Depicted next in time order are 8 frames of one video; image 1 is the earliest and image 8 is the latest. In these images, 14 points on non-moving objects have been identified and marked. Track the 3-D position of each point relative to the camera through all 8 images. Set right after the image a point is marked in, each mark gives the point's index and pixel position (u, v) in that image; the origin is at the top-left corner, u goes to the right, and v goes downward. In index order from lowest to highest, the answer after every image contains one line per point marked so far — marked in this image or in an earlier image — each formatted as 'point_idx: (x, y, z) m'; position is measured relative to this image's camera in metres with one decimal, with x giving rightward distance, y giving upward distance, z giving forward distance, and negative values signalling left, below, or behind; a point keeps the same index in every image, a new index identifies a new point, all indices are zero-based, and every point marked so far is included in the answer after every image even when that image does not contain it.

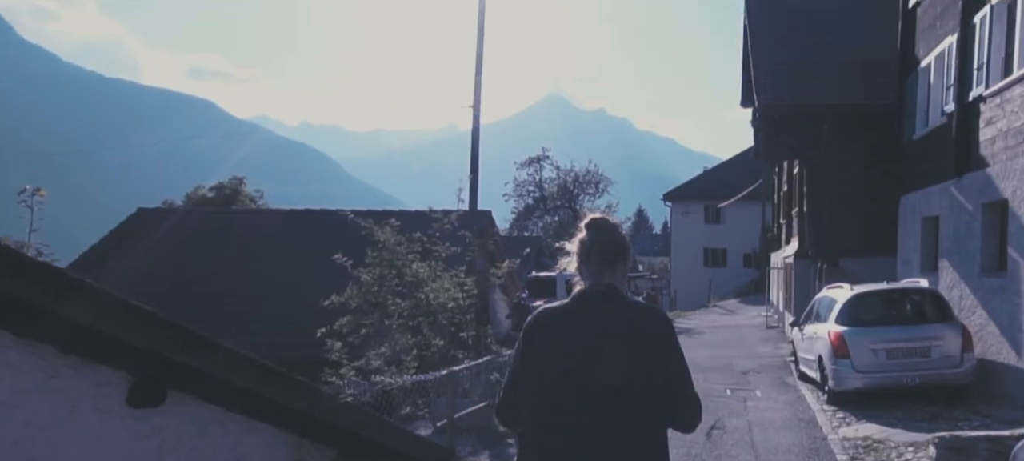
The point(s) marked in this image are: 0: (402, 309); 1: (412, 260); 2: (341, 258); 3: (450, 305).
0: (-1.2, -0.9, +10.4) m
1: (-1.1, -0.3, +10.8) m
2: (-2.2, -0.3, +11.8) m
3: (-0.6, -0.9, +10.5) m
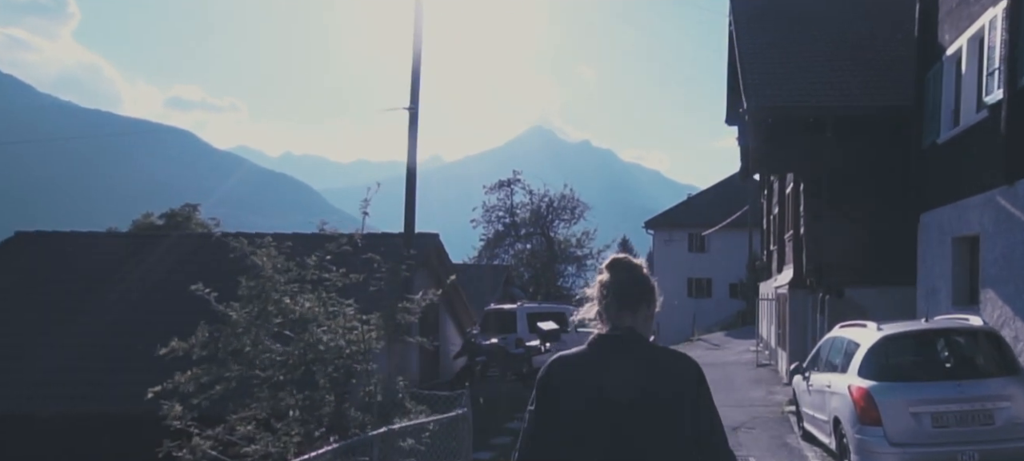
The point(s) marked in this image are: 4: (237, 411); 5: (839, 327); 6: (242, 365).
0: (-2.0, -1.0, +7.6) m
1: (-1.9, -0.5, +8.0) m
2: (-3.0, -0.6, +8.9) m
3: (-1.4, -1.0, +7.7) m
4: (-2.4, -1.6, +7.8) m
5: (+3.5, -1.0, +9.5) m
6: (-2.3, -1.1, +7.7) m
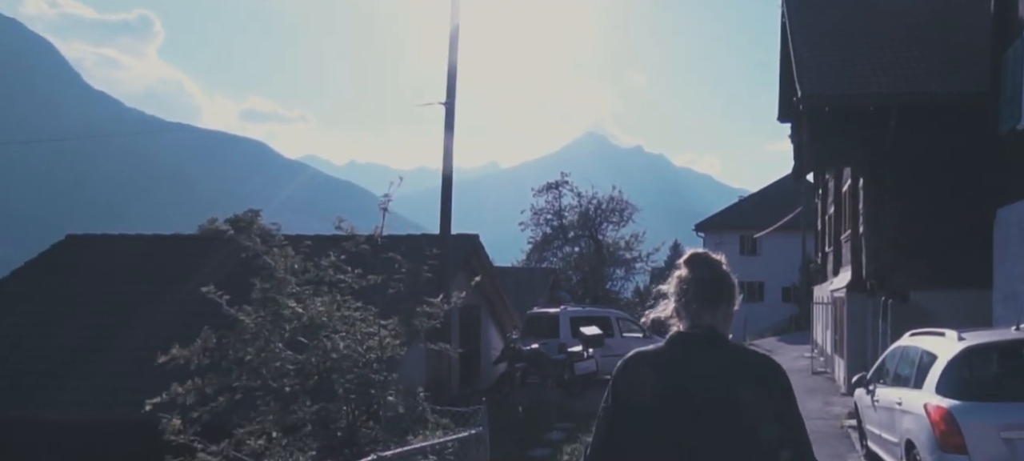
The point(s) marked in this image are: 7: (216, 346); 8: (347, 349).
0: (-1.8, -1.0, +6.9) m
1: (-1.6, -0.5, +7.3) m
2: (-2.7, -0.6, +8.3) m
3: (-1.2, -1.0, +7.0) m
4: (-2.1, -1.6, +7.2) m
5: (+3.8, -1.0, +8.5) m
6: (-2.1, -1.1, +7.0) m
7: (-2.4, -0.9, +7.3) m
8: (-1.3, -0.9, +6.9) m
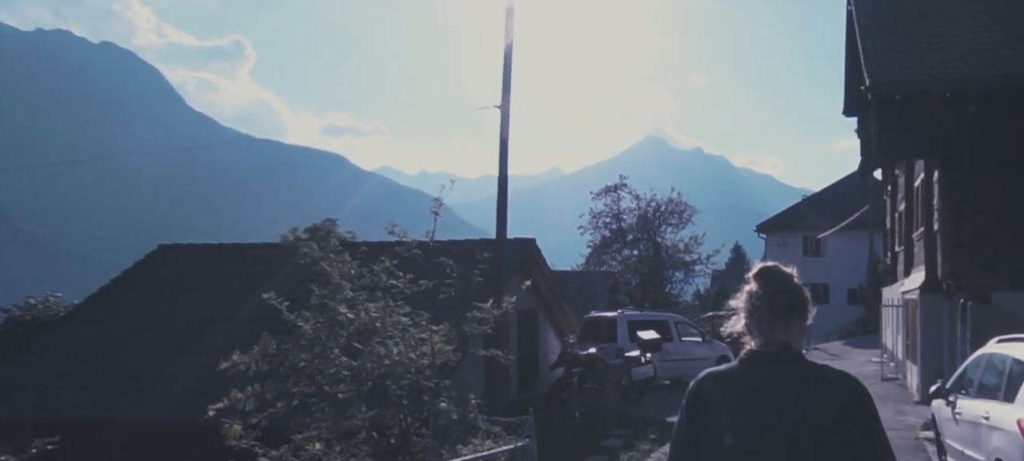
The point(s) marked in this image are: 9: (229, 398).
0: (-1.3, -1.1, +7.0) m
1: (-1.2, -0.6, +7.4) m
2: (-2.2, -0.6, +8.5) m
3: (-0.8, -1.1, +7.0) m
4: (-1.7, -1.6, +7.3) m
5: (+4.3, -1.0, +8.2) m
6: (-1.7, -1.2, +7.1) m
7: (-2.0, -1.0, +7.4) m
8: (-0.9, -1.0, +7.0) m
9: (-2.3, -1.3, +7.2) m
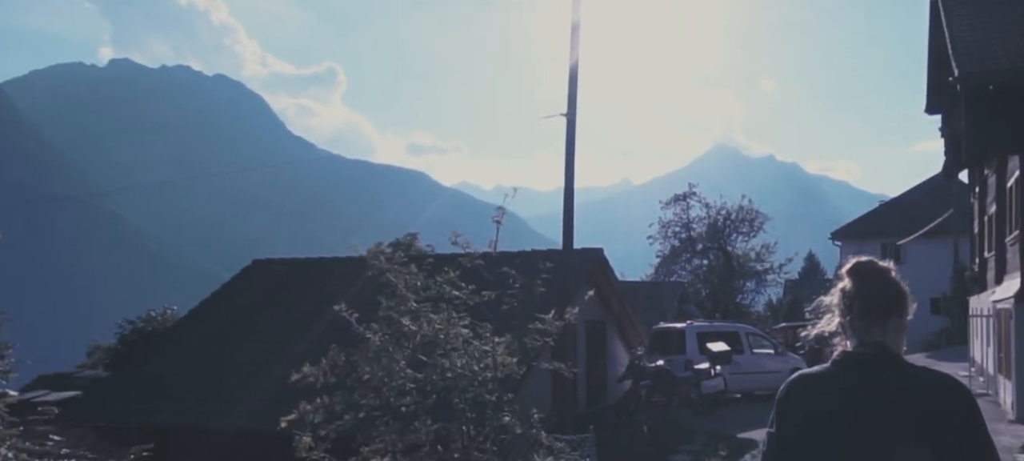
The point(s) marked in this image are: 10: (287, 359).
0: (-0.8, -1.2, +7.1) m
1: (-0.7, -0.7, +7.5) m
2: (-1.6, -0.8, +8.6) m
3: (-0.3, -1.2, +7.1) m
4: (-1.2, -1.7, +7.4) m
5: (+4.9, -1.1, +7.9) m
6: (-1.1, -1.3, +7.2) m
7: (-1.4, -1.1, +7.5) m
8: (-0.4, -1.1, +7.0) m
9: (-1.7, -1.5, +7.3) m
10: (-4.5, -2.5, +17.5) m
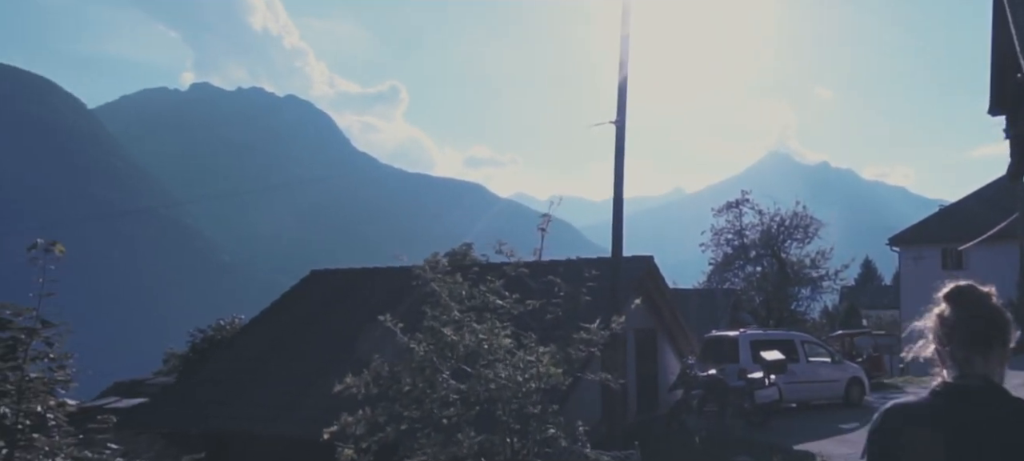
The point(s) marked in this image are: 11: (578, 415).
0: (-0.5, -1.3, +7.0) m
1: (-0.3, -0.7, +7.3) m
2: (-1.2, -0.9, +8.5) m
3: (+0.1, -1.2, +6.9) m
4: (-0.8, -1.8, +7.3) m
5: (+5.3, -1.1, +7.4) m
6: (-0.8, -1.4, +7.1) m
7: (-1.1, -1.2, +7.4) m
8: (0.0, -1.1, +6.8) m
9: (-1.4, -1.5, +7.2) m
10: (-3.6, -2.7, +17.5) m
11: (+1.0, -2.8, +13.4) m
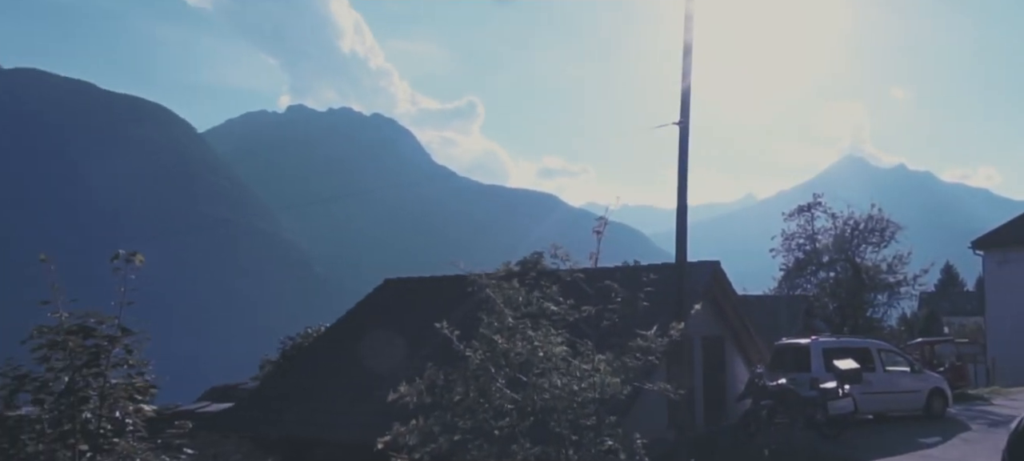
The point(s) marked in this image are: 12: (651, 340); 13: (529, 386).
0: (-0.1, -1.3, +6.8) m
1: (+0.1, -0.8, +7.1) m
2: (-0.7, -0.9, +8.4) m
3: (+0.5, -1.3, +6.6) m
4: (-0.4, -1.9, +7.1) m
5: (+5.7, -1.1, +6.8) m
6: (-0.3, -1.4, +6.9) m
7: (-0.6, -1.2, +7.3) m
8: (+0.4, -1.2, +6.6) m
9: (-0.9, -1.6, +7.1) m
10: (-2.3, -2.9, +17.5) m
11: (+1.9, -2.8, +13.1) m
12: (+1.1, -0.9, +7.3) m
13: (+0.1, -1.2, +6.7) m
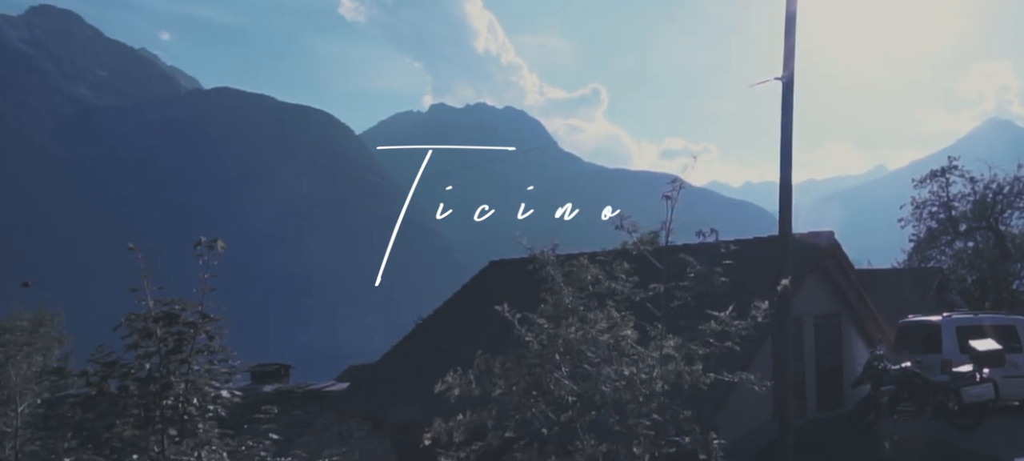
0: (+0.3, -1.1, +5.9) m
1: (+0.5, -0.5, +6.2) m
2: (-0.1, -0.7, +7.6) m
3: (+0.8, -1.0, +5.7) m
4: (+0.1, -1.6, +6.2) m
5: (+6.0, -0.7, +5.1) m
6: (0.0, -1.2, +6.1) m
7: (-0.2, -1.0, +6.4) m
8: (+0.7, -0.9, +5.7) m
9: (-0.5, -1.4, +6.3) m
10: (-0.4, -2.5, +16.9) m
11: (+3.1, -2.4, +11.9) m
12: (+1.6, -0.6, +6.3) m
13: (+0.5, -0.9, +5.7) m
